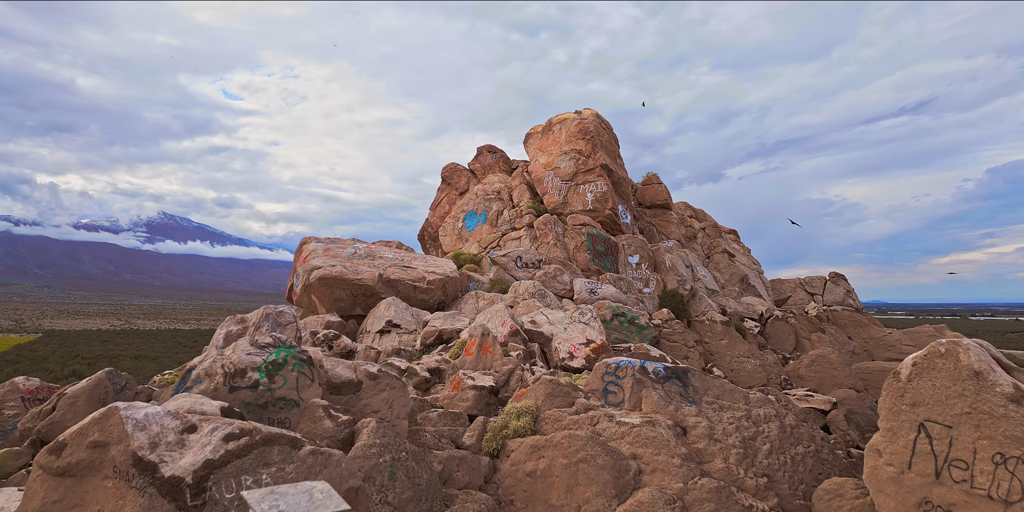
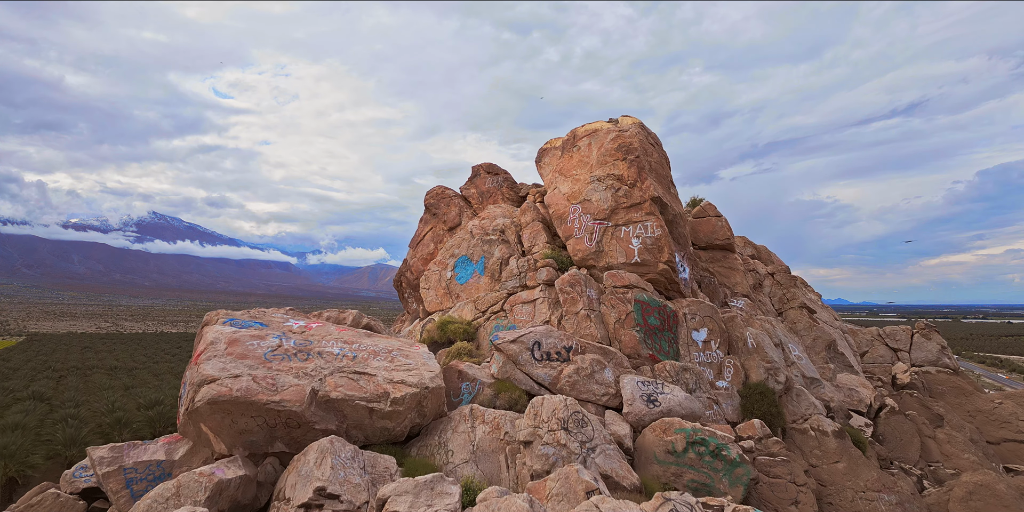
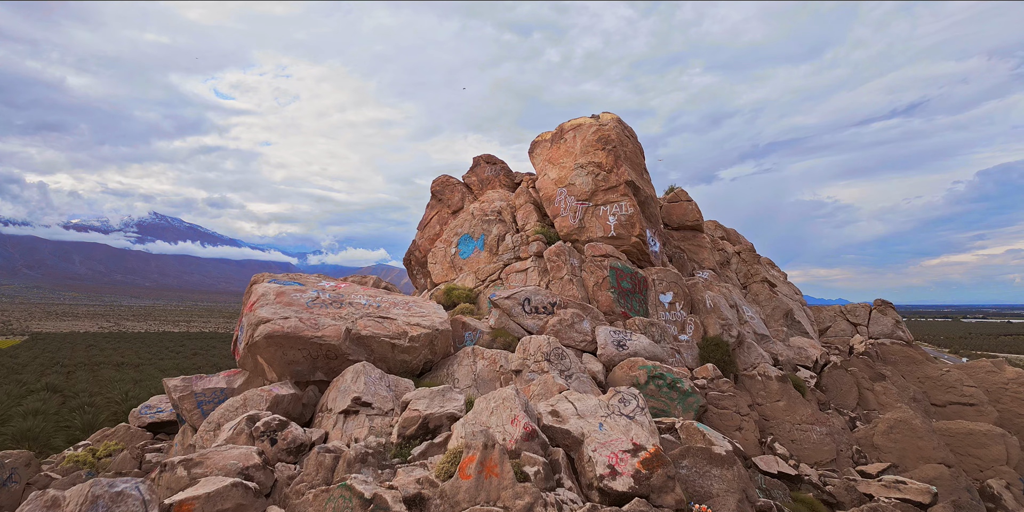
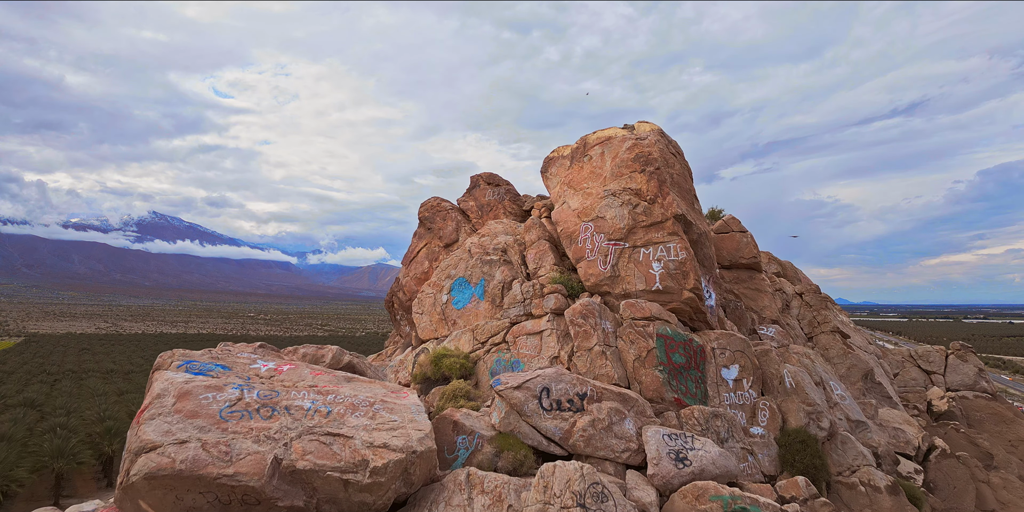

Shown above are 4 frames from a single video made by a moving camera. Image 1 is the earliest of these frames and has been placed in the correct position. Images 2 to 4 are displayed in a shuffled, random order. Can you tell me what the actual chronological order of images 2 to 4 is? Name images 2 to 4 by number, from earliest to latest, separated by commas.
3, 2, 4
